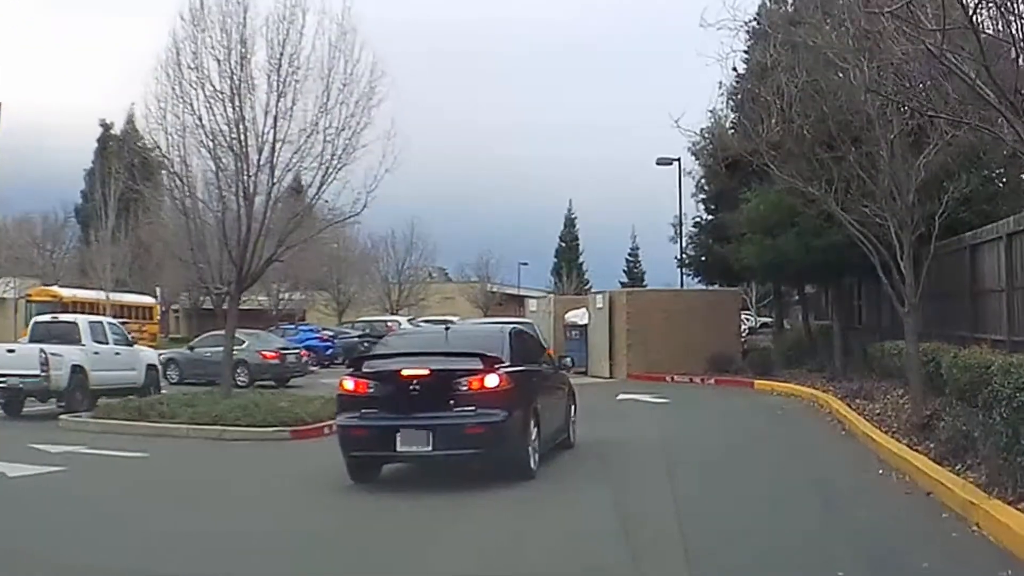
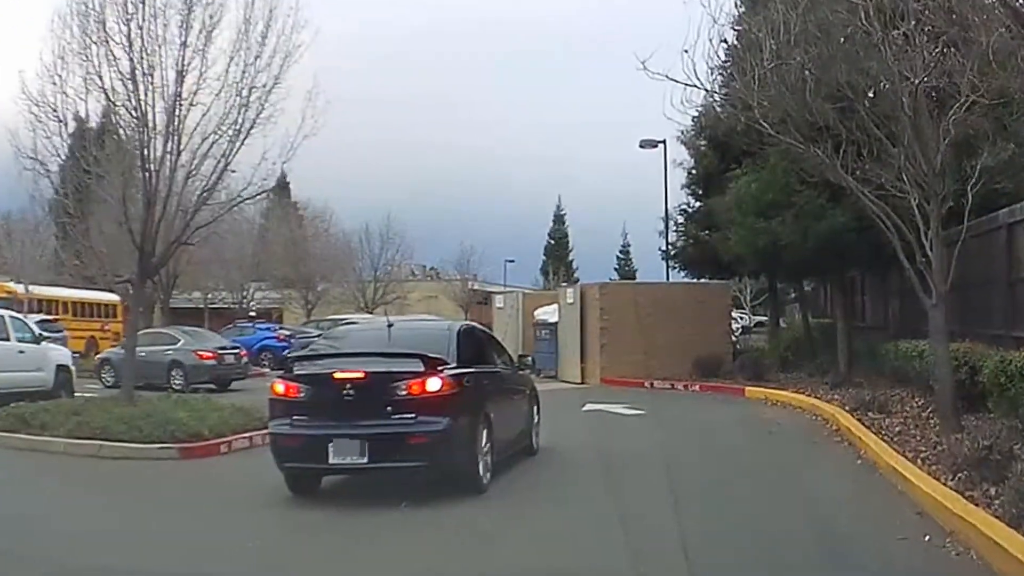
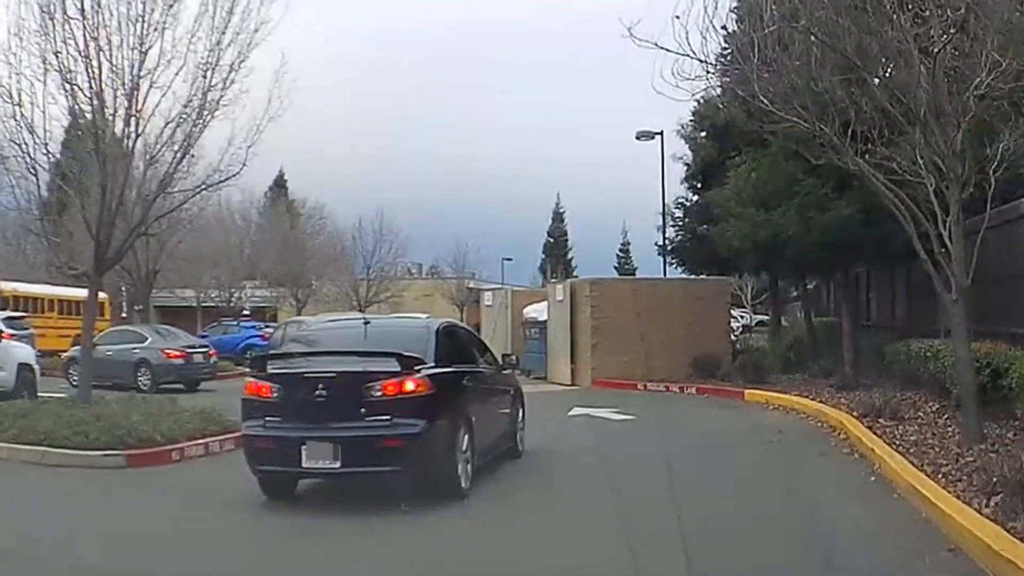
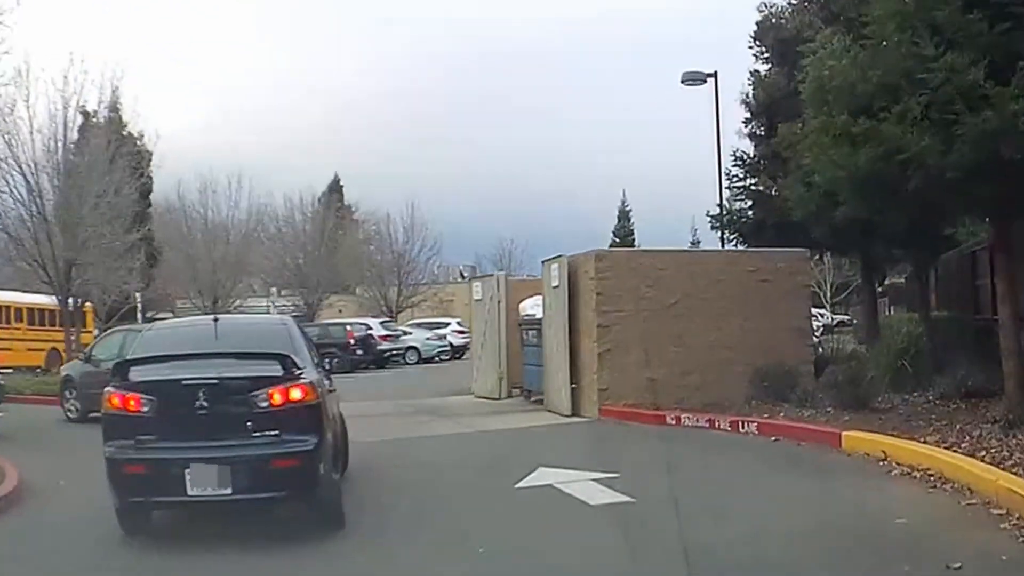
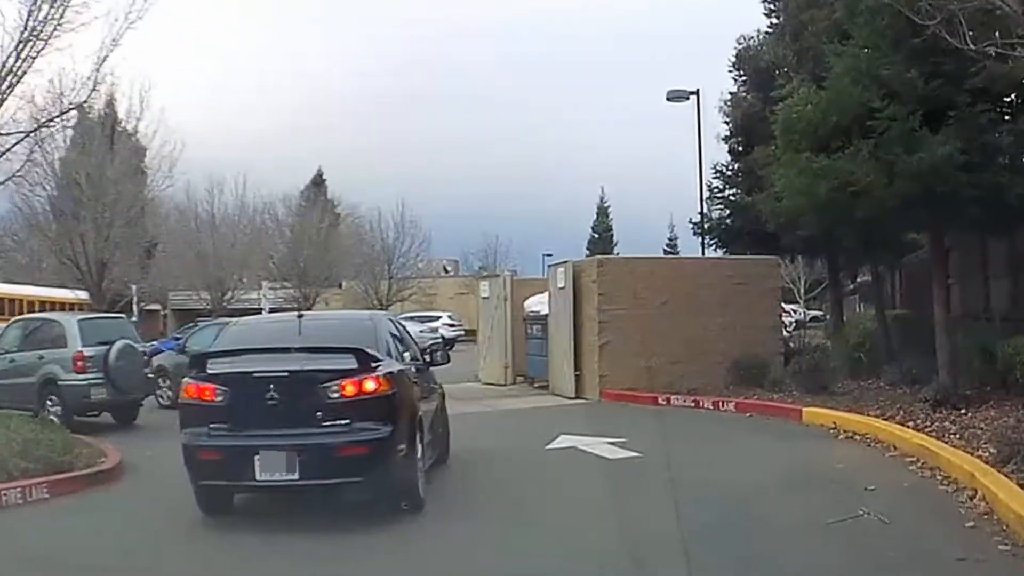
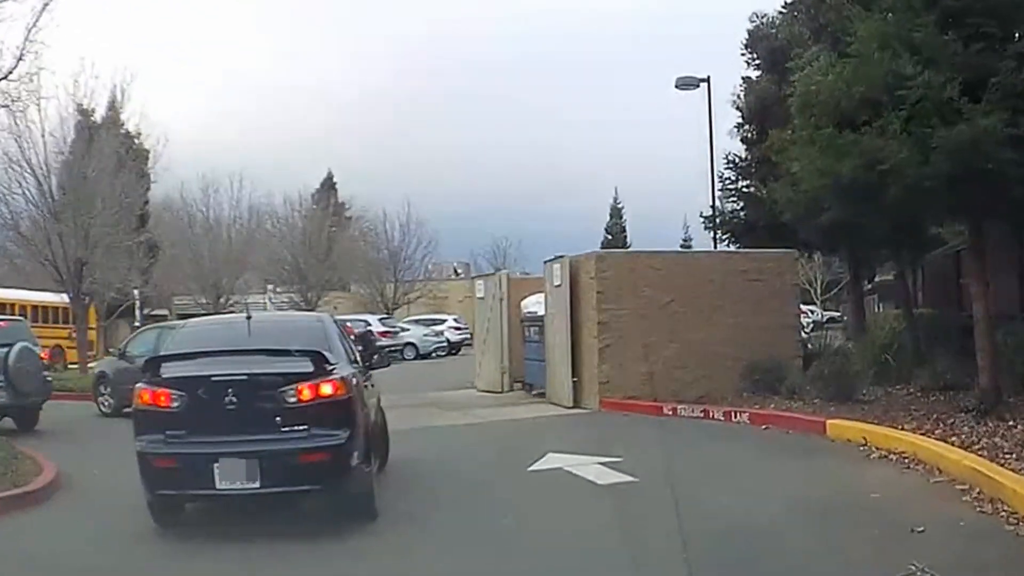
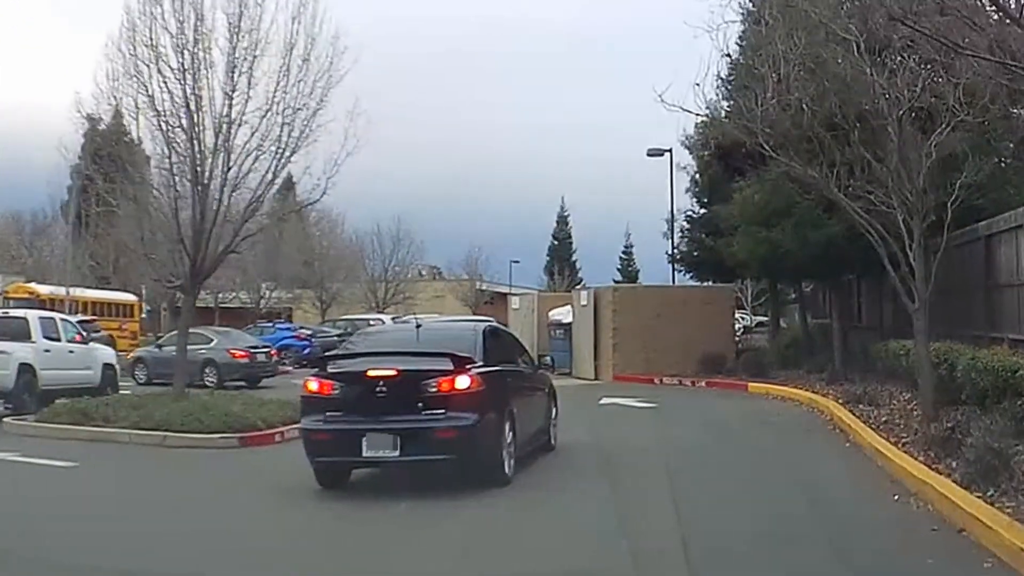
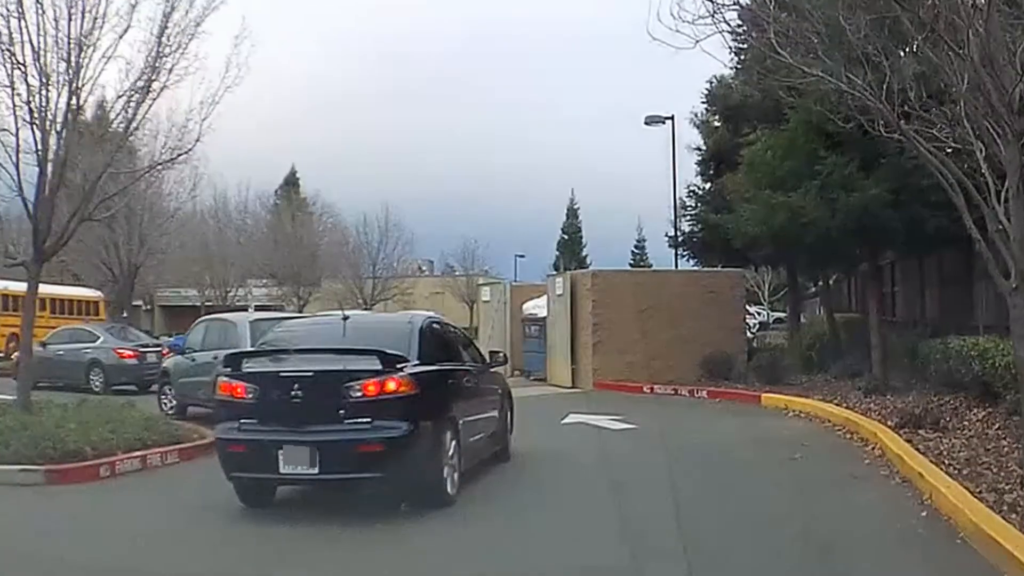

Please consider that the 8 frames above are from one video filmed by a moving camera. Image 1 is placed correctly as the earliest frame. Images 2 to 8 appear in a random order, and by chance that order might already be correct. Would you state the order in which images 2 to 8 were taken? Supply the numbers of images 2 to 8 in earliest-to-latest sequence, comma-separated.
7, 2, 3, 8, 5, 6, 4
